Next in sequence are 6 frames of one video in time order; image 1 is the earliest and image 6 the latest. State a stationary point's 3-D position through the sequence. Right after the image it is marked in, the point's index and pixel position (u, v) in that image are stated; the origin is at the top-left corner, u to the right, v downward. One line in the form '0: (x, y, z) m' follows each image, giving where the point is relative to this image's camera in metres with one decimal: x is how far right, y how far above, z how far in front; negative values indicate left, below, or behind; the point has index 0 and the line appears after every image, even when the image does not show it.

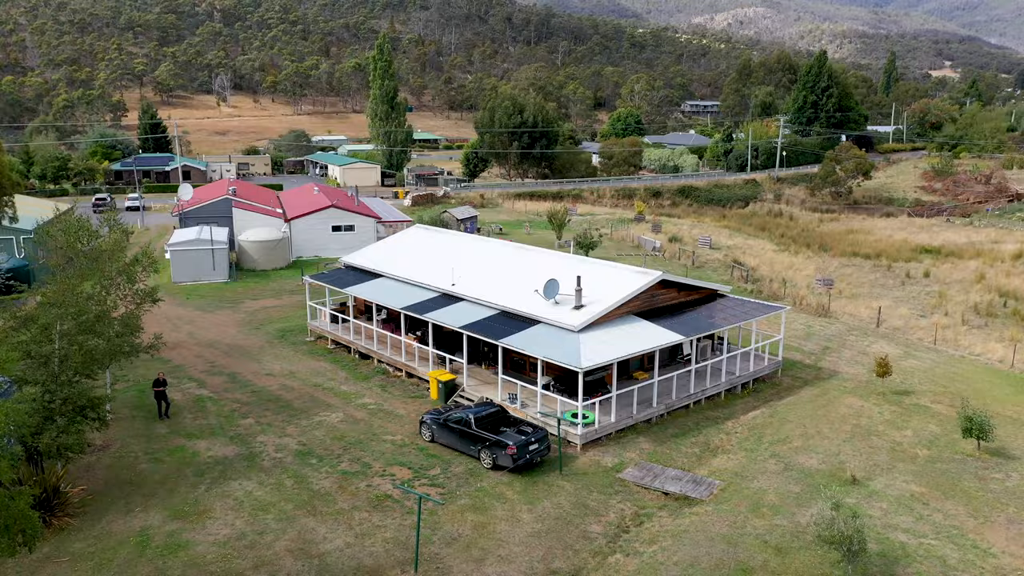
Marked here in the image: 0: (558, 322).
0: (+0.3, -0.2, +7.5) m
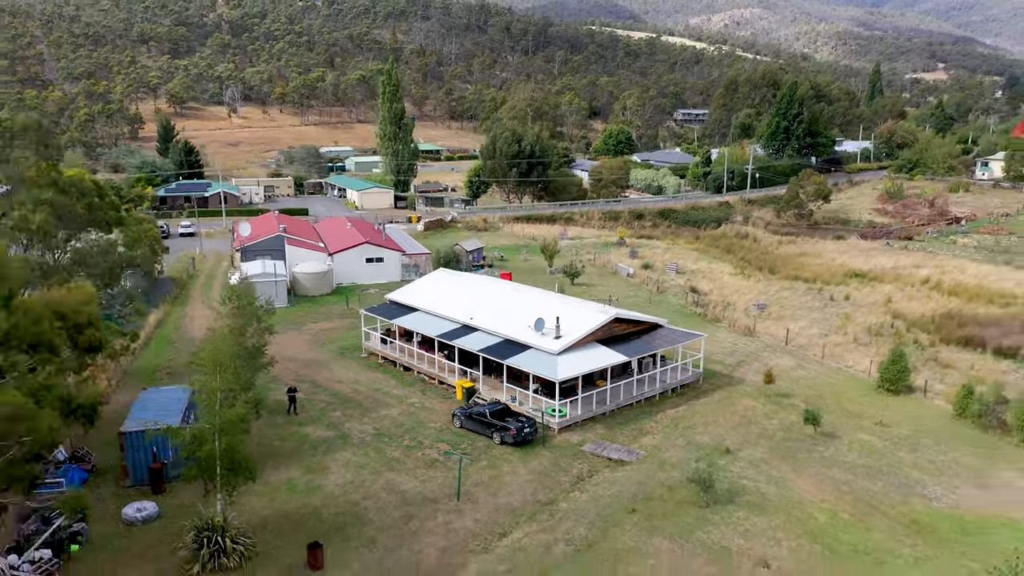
0: (+0.3, -0.6, +11.1) m
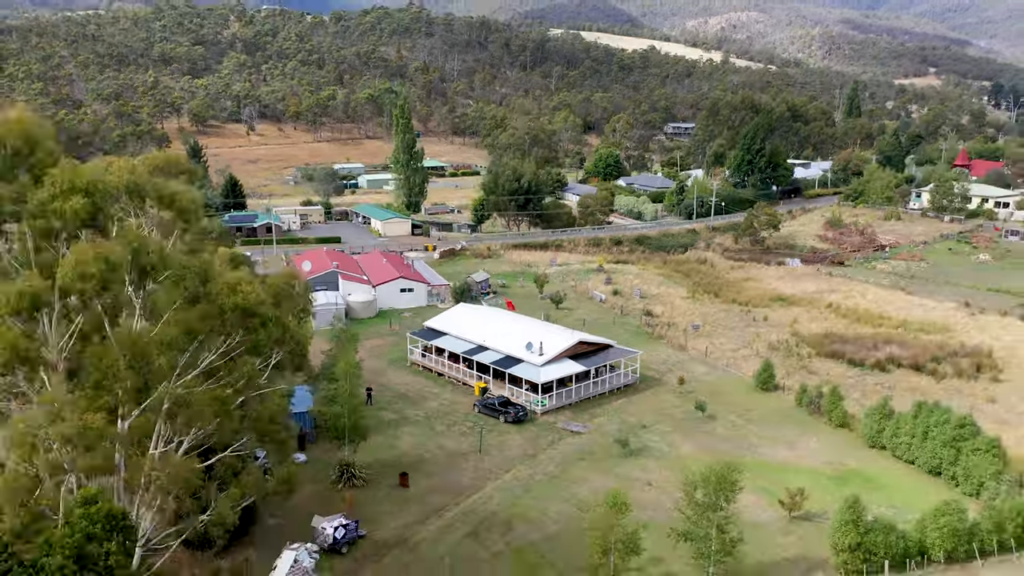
0: (+0.3, -1.1, +17.1) m
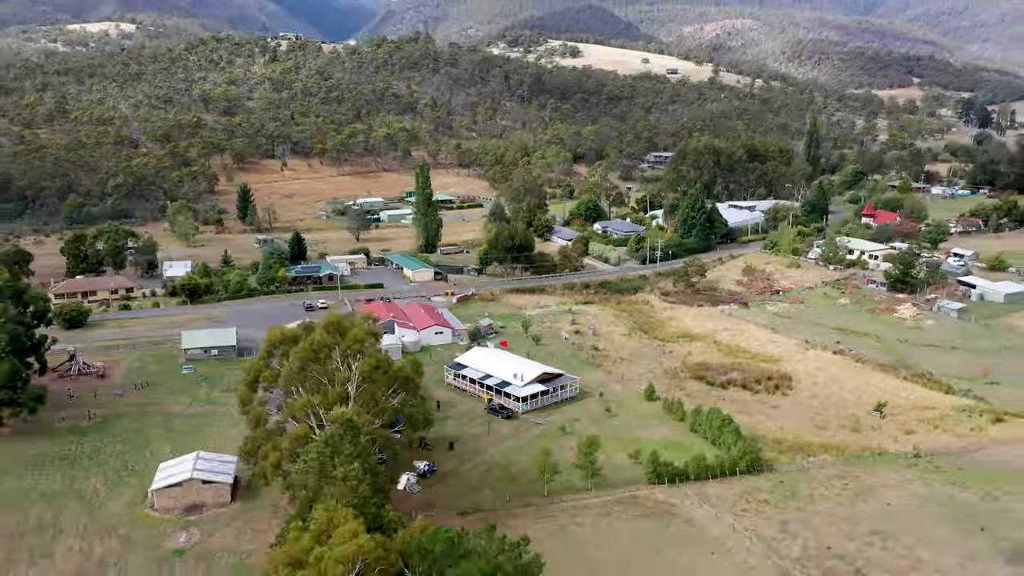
0: (+0.1, -2.7, +30.7) m
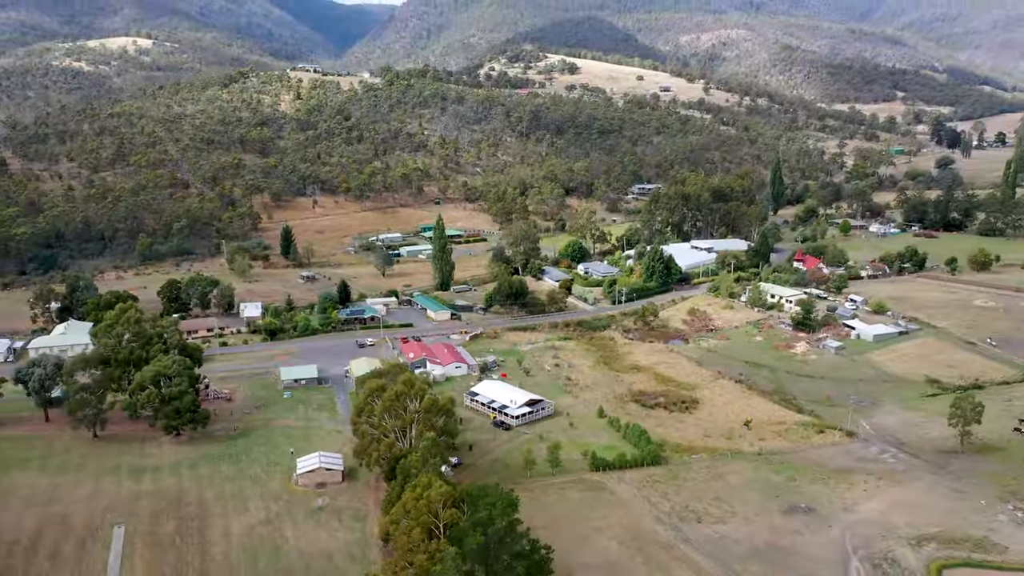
0: (0.0, -5.0, +46.6) m
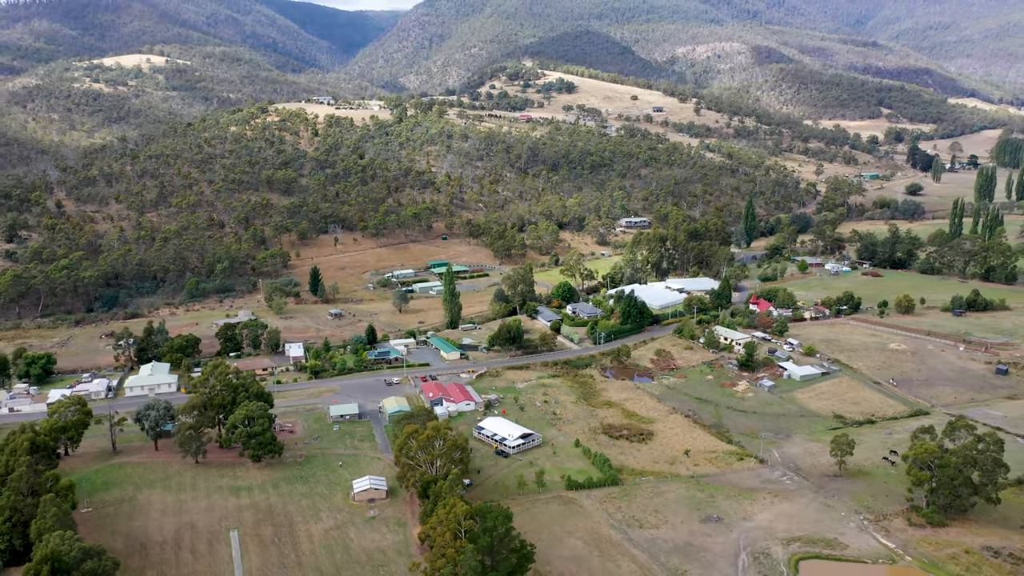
0: (-0.1, -8.5, +61.4) m
